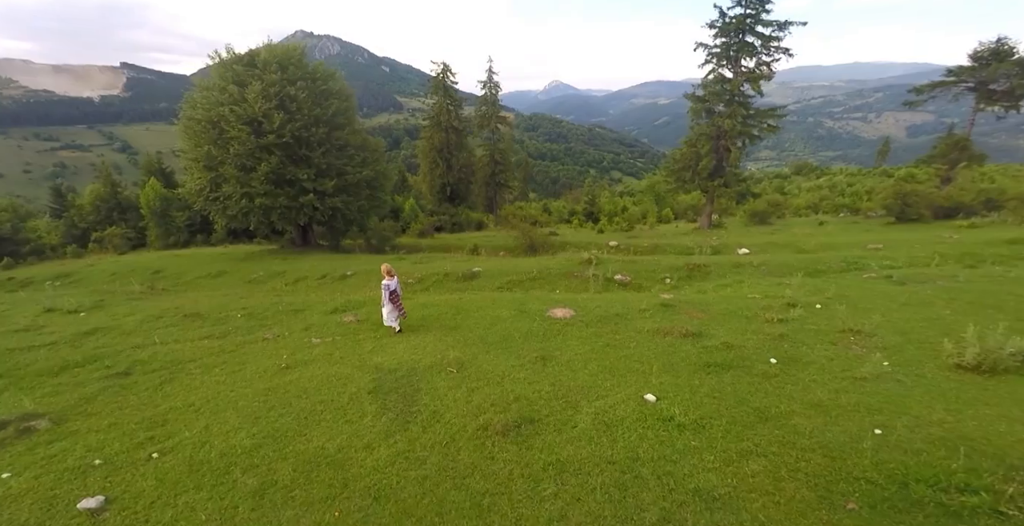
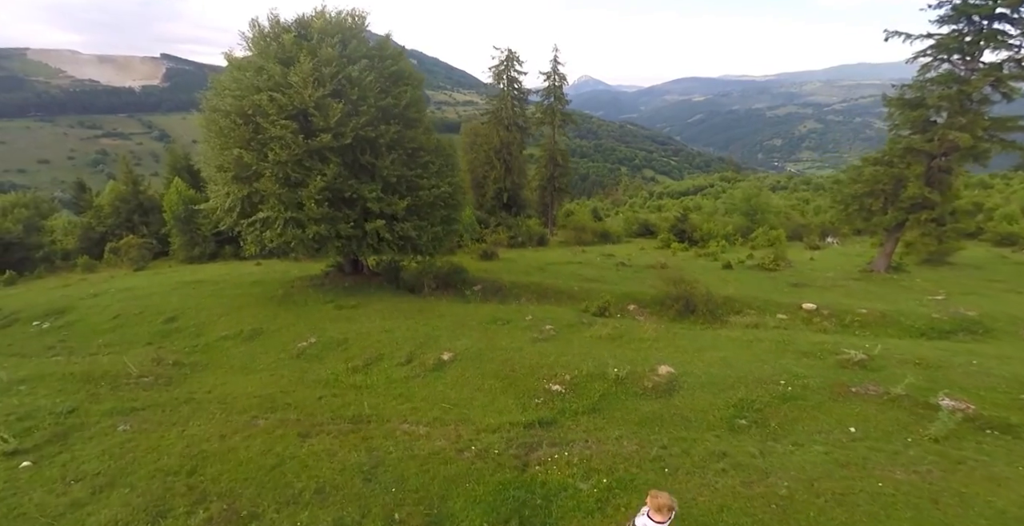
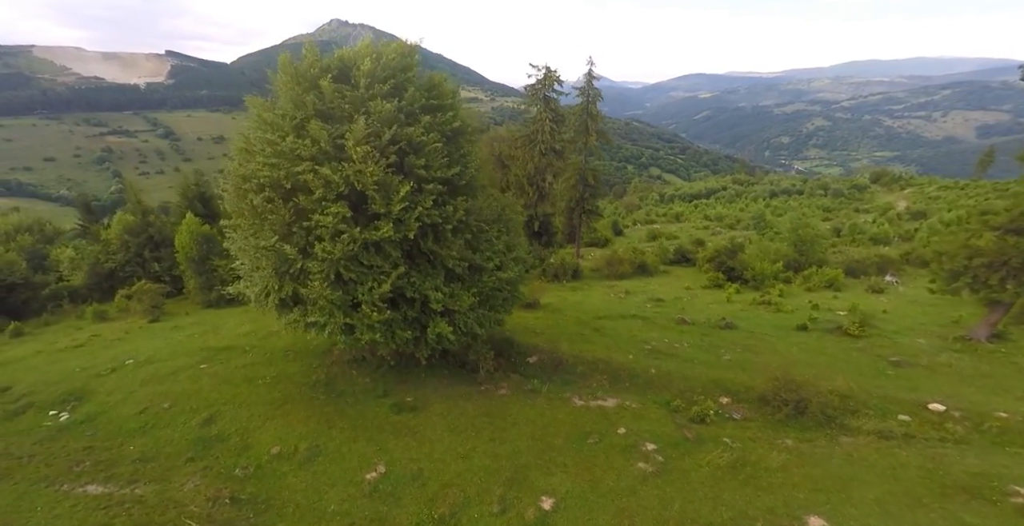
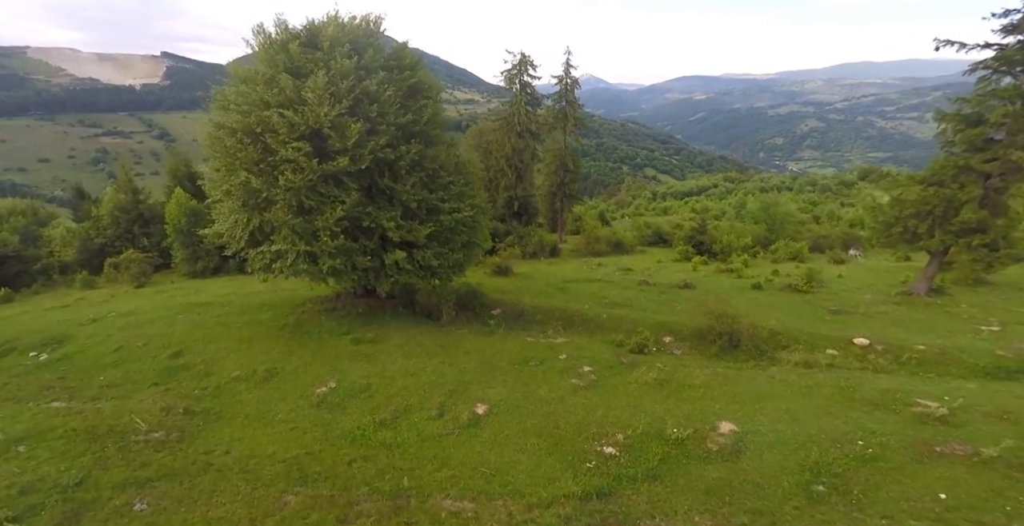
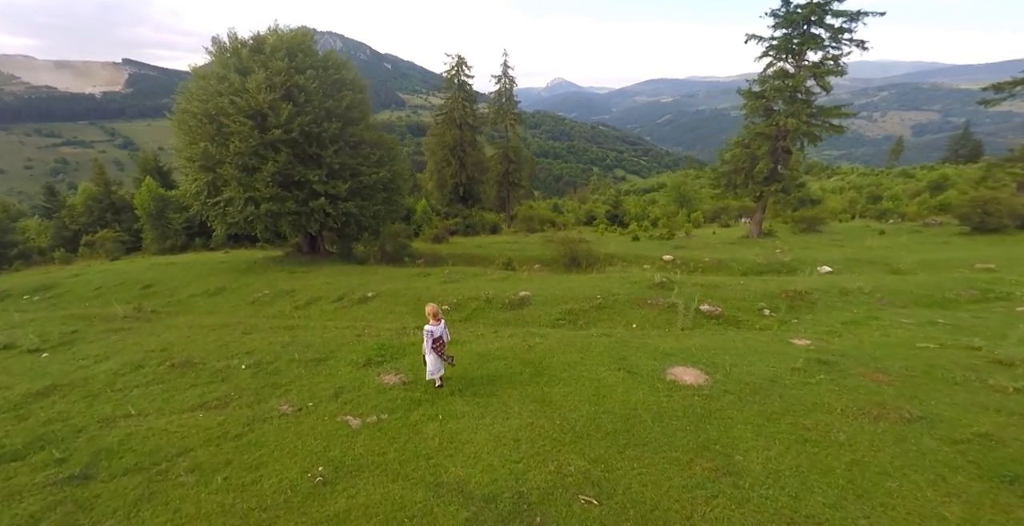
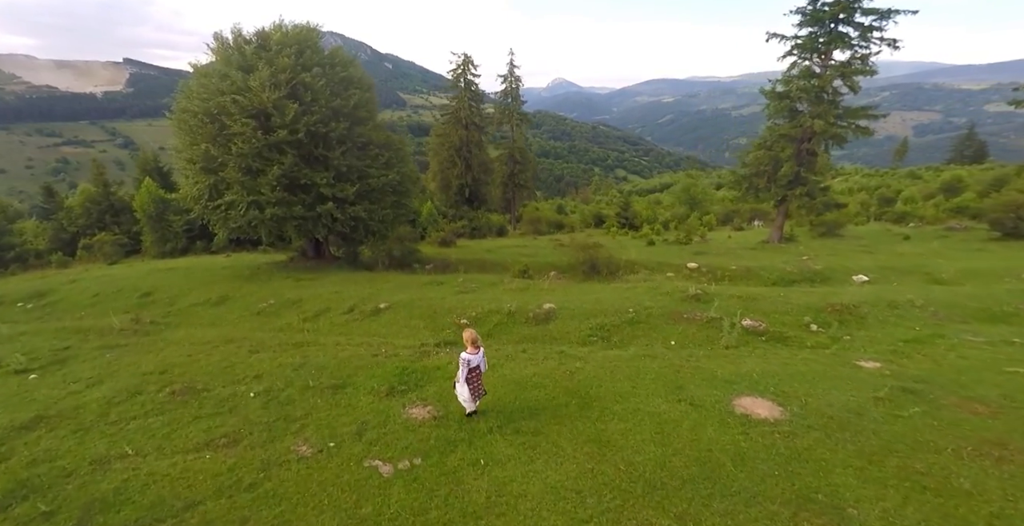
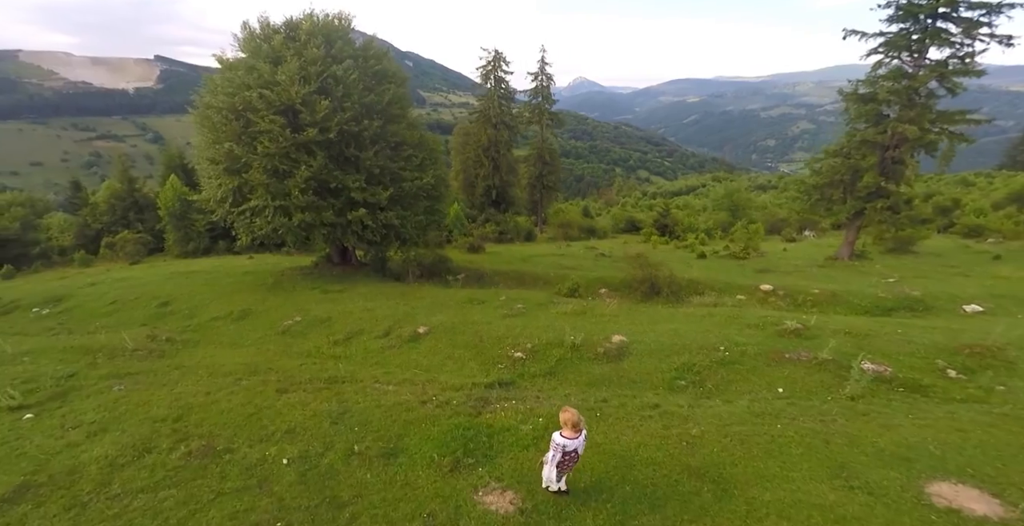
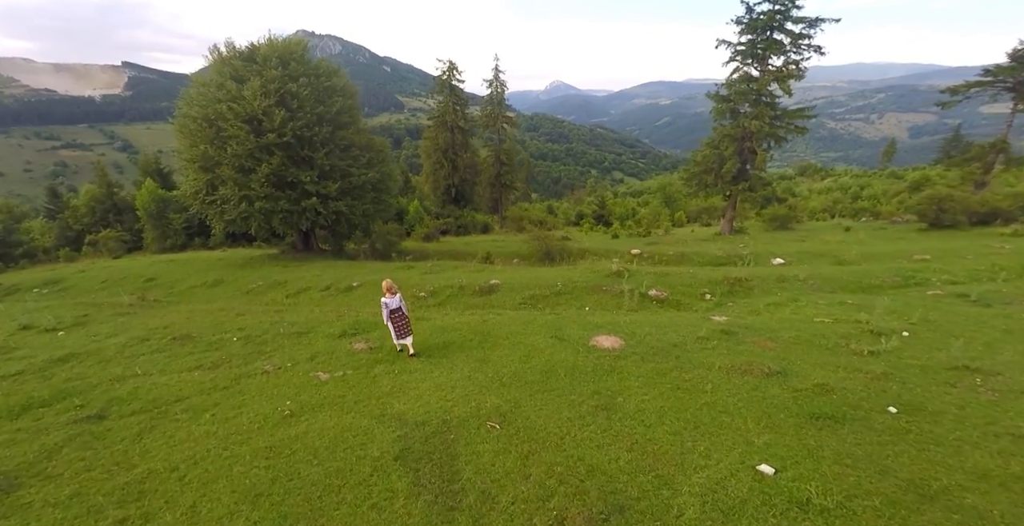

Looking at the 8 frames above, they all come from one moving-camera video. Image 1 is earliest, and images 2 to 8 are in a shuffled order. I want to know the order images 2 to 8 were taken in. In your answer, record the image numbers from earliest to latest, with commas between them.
8, 5, 6, 7, 2, 4, 3
